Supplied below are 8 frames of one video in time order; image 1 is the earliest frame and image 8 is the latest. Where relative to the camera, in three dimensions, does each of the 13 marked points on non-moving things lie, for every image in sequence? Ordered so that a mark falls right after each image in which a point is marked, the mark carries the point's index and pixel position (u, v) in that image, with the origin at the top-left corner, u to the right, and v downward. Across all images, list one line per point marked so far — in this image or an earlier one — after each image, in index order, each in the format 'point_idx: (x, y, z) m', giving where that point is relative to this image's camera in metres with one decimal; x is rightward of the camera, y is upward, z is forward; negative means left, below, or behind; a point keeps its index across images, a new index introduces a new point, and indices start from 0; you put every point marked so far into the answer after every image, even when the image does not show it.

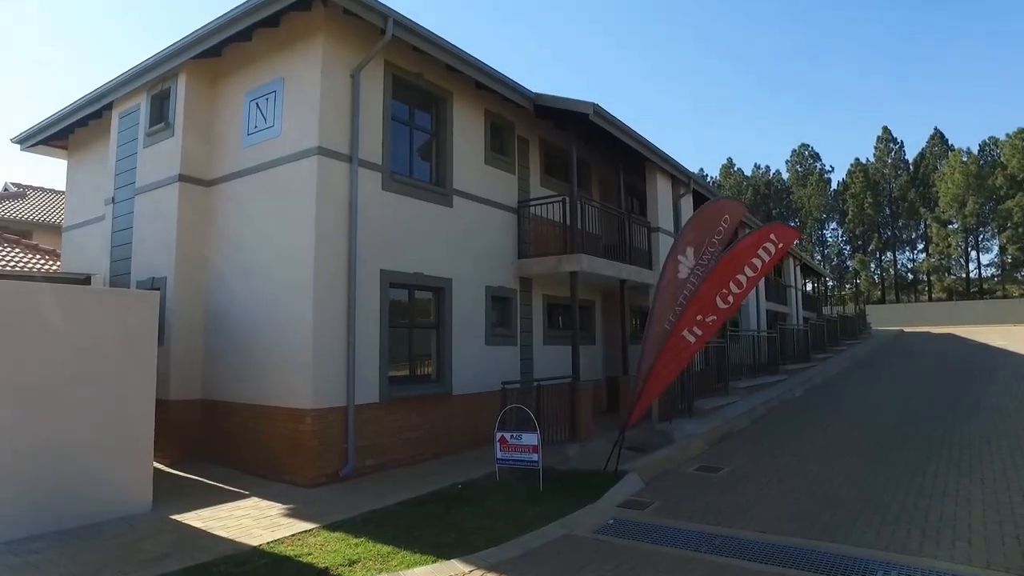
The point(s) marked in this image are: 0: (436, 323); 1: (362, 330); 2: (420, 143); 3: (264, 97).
0: (-1.1, -0.5, +9.9) m
1: (-1.9, -0.5, +8.6) m
2: (-1.4, +2.1, +10.1) m
3: (-3.3, +2.5, +9.1) m
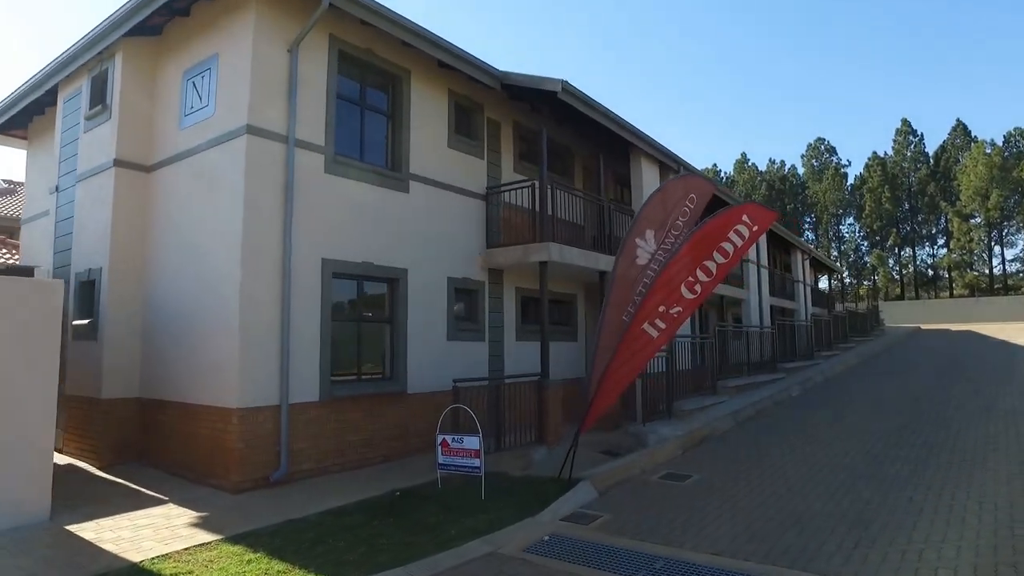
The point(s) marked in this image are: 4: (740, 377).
0: (-1.6, -0.4, +9.3) m
1: (-2.5, -0.4, +8.0) m
2: (-1.9, +2.2, +9.4) m
3: (-3.9, +2.6, +8.5) m
4: (+5.0, -1.9, +14.6) m
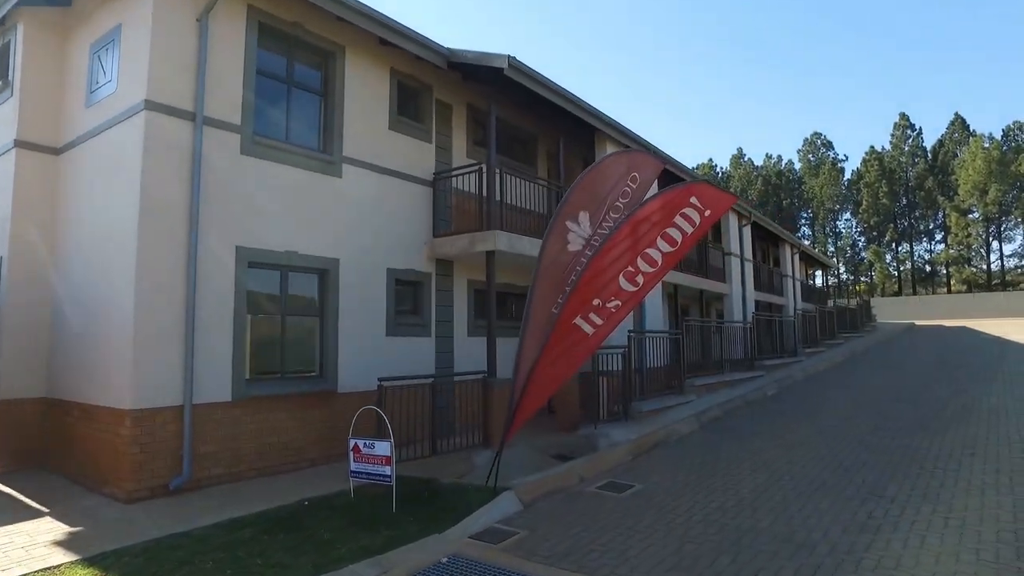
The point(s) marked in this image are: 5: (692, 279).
0: (-2.4, -0.3, +8.6) m
1: (-3.2, -0.3, +7.3) m
2: (-2.7, +2.3, +8.7) m
3: (-4.7, +2.7, +7.8) m
4: (+4.2, -1.8, +13.9) m
5: (+4.2, +0.2, +15.8) m
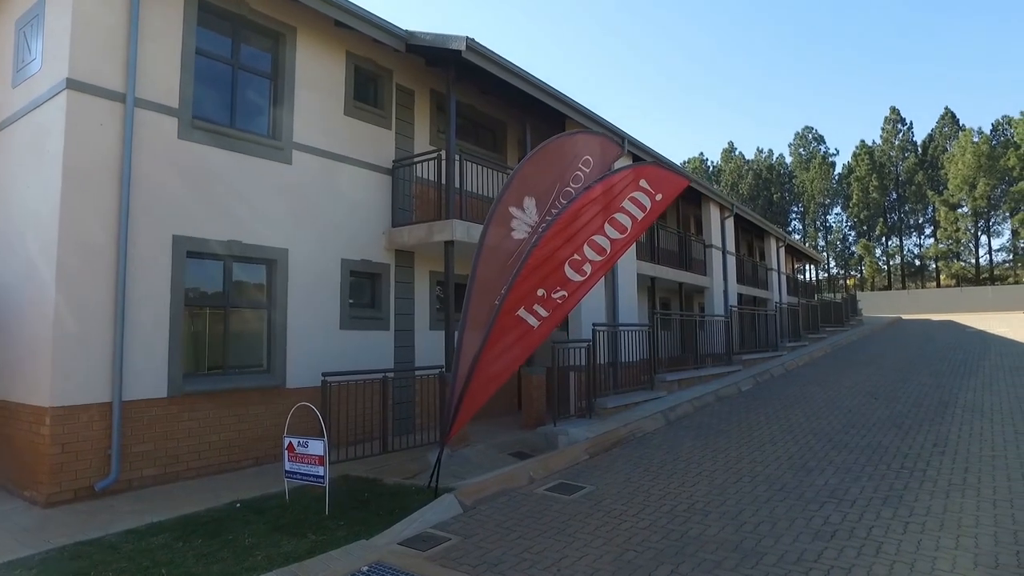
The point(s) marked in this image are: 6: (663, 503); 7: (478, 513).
0: (-2.9, -0.2, +8.2) m
1: (-3.8, -0.2, +6.9) m
2: (-3.2, +2.5, +8.3) m
3: (-5.2, +2.8, +7.4) m
4: (+3.6, -1.6, +13.6) m
5: (+3.6, +0.4, +15.5) m
6: (+1.3, -1.8, +5.8) m
7: (-0.3, -1.9, +5.6) m
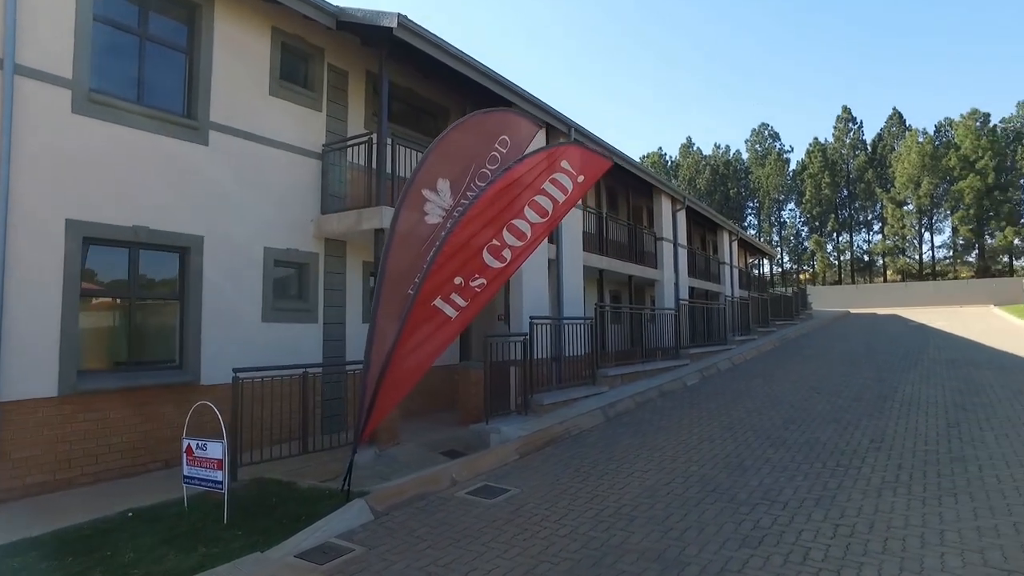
0: (-3.7, -0.1, +7.6) m
1: (-4.5, -0.1, +6.3) m
2: (-4.0, +2.6, +7.7) m
3: (-5.9, +3.0, +6.6) m
4: (+2.5, -1.5, +13.4) m
5: (+2.4, +0.5, +15.3) m
6: (+0.6, -1.8, +5.5) m
7: (-0.9, -1.8, +5.3) m
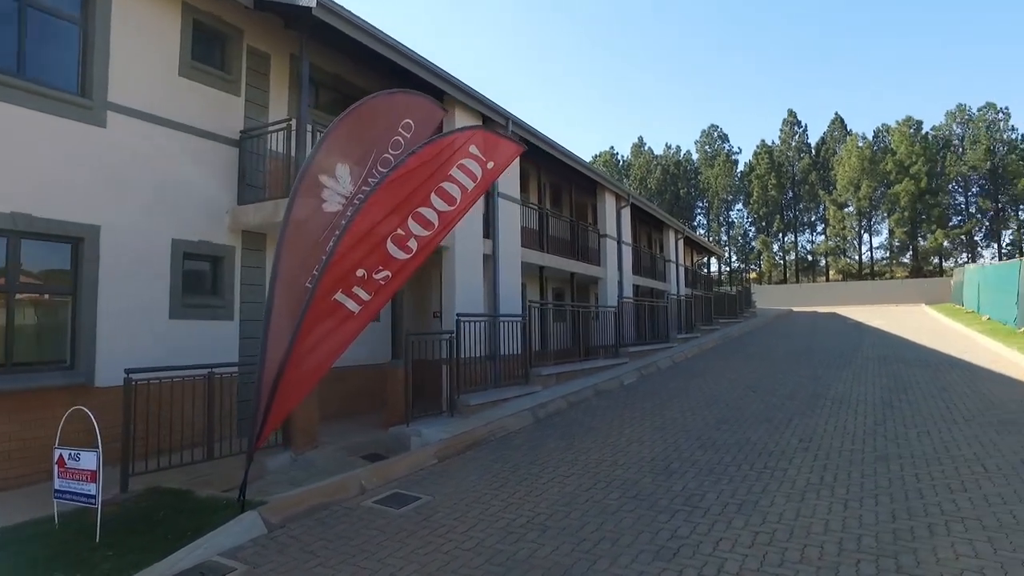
0: (-4.5, 0.0, +7.0) m
1: (-5.2, 0.0, +5.7) m
2: (-4.8, +2.6, +7.1) m
3: (-6.6, +3.0, +5.9) m
4: (+1.3, -1.4, +13.2) m
5: (+1.1, +0.6, +15.0) m
6: (-0.1, -1.7, +5.2) m
7: (-1.6, -1.7, +4.8) m
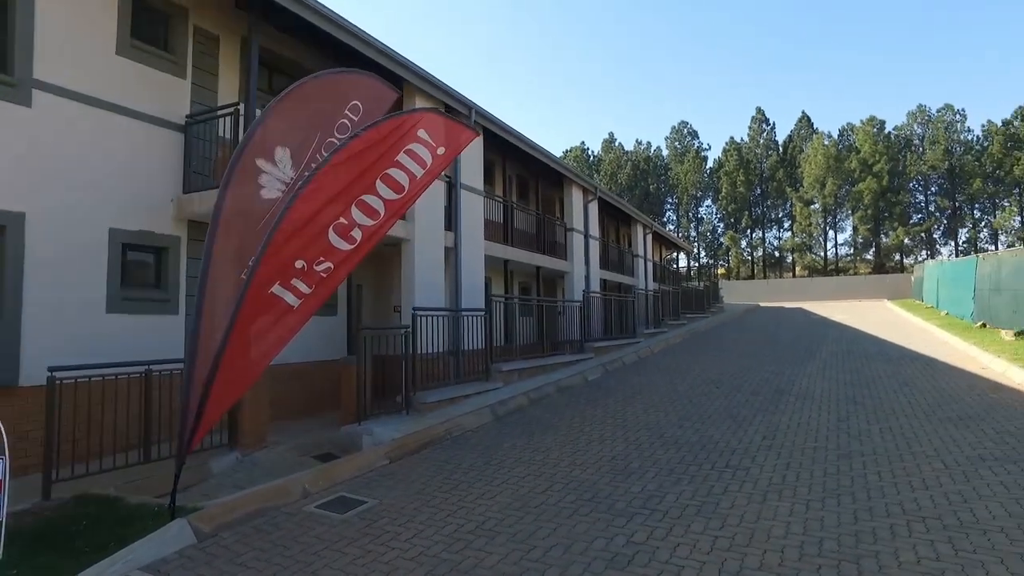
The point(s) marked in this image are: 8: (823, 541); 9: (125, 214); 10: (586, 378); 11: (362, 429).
0: (-5.0, +0.1, +6.6) m
1: (-5.6, 0.0, +5.2) m
2: (-5.2, +2.7, +6.6) m
3: (-7.0, +3.1, +5.3) m
4: (+0.6, -1.3, +13.0) m
5: (+0.3, +0.7, +14.8) m
6: (-0.4, -1.7, +4.9) m
7: (-2.0, -1.7, +4.5) m
8: (+2.0, -1.6, +4.3) m
9: (-4.3, +0.8, +7.7) m
10: (+1.3, -1.6, +12.0) m
11: (-1.6, -1.6, +7.6) m
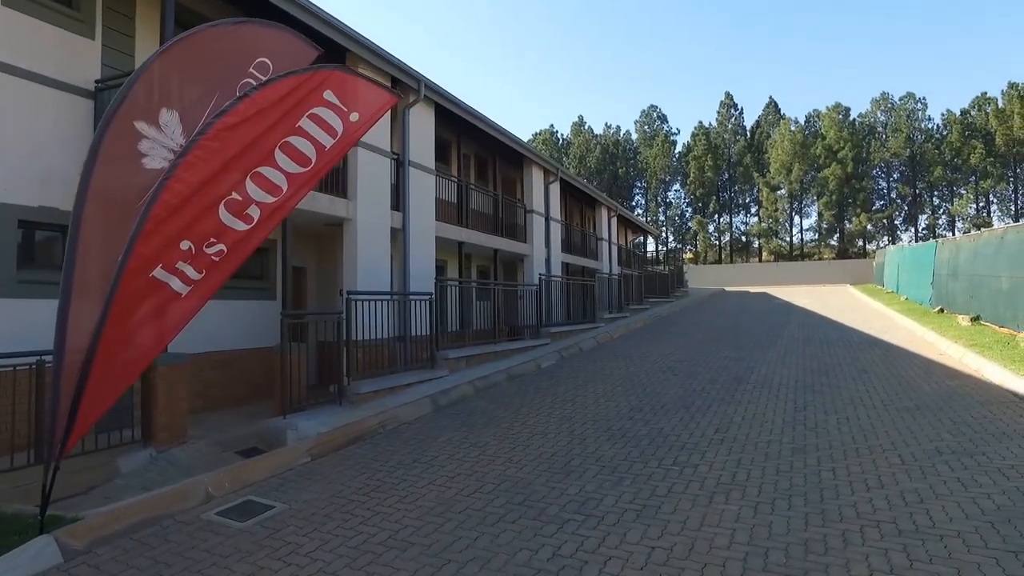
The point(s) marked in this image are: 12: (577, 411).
0: (-5.5, +0.2, +5.8) m
1: (-6.1, +0.2, +4.4) m
2: (-5.8, +2.9, +5.8) m
3: (-7.5, +3.2, +4.4) m
4: (-0.2, -1.0, +12.5) m
5: (-0.6, +1.1, +14.2) m
6: (-1.0, -1.6, +4.4) m
7: (-2.5, -1.6, +3.9) m
8: (+1.5, -1.5, +3.9) m
9: (-5.0, +1.0, +6.9) m
10: (+0.5, -1.3, +11.5) m
11: (-2.3, -1.4, +7.0) m
12: (+0.8, -1.5, +8.2) m
